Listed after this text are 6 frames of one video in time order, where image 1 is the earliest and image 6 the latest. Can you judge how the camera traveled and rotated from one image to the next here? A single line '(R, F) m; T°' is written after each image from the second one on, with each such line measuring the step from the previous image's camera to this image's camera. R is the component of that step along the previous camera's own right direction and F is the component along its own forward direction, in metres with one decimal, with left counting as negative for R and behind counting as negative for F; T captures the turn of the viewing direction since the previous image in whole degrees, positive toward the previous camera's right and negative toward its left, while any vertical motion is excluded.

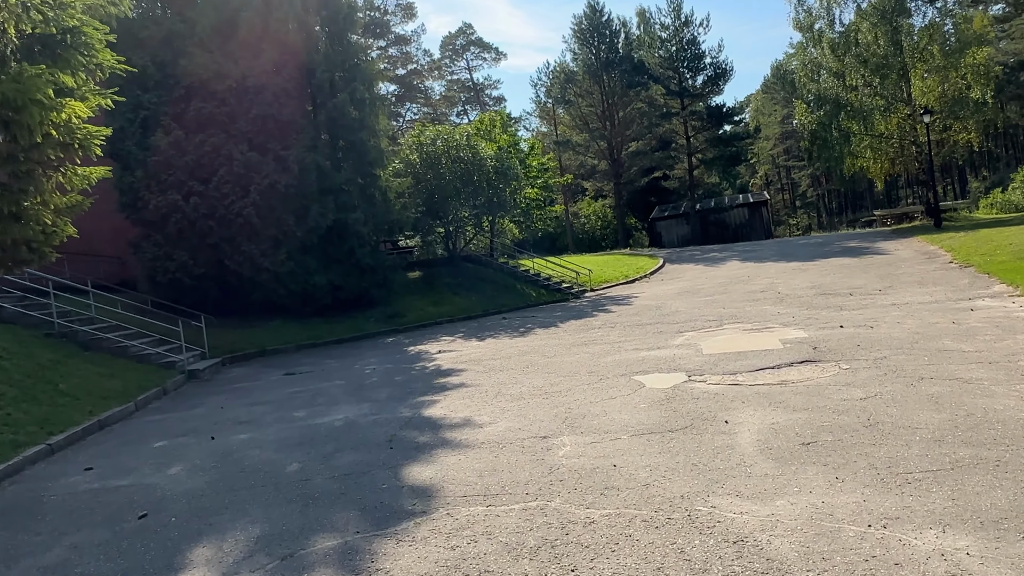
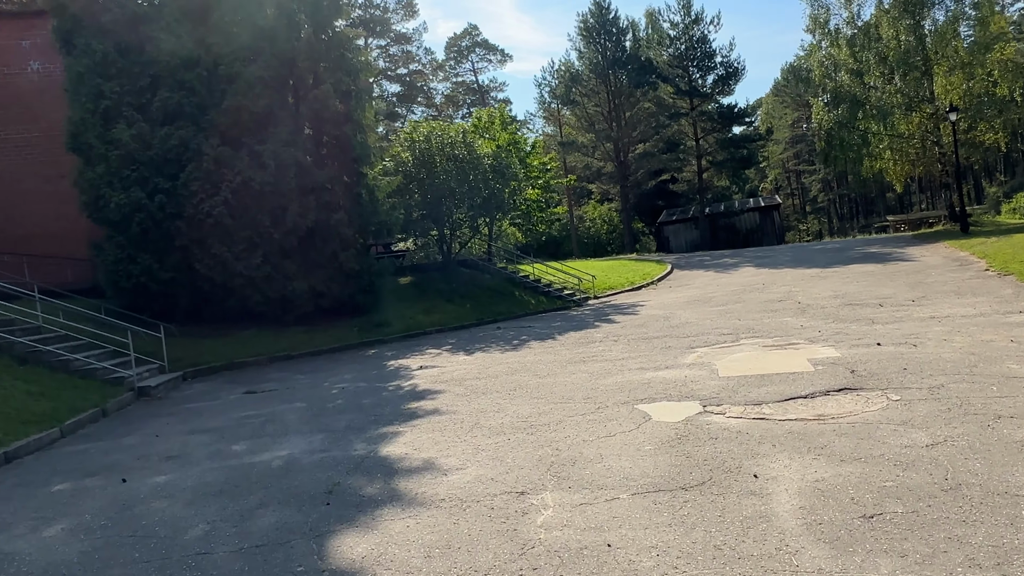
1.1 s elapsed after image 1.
(+0.3, +1.6) m; -1°
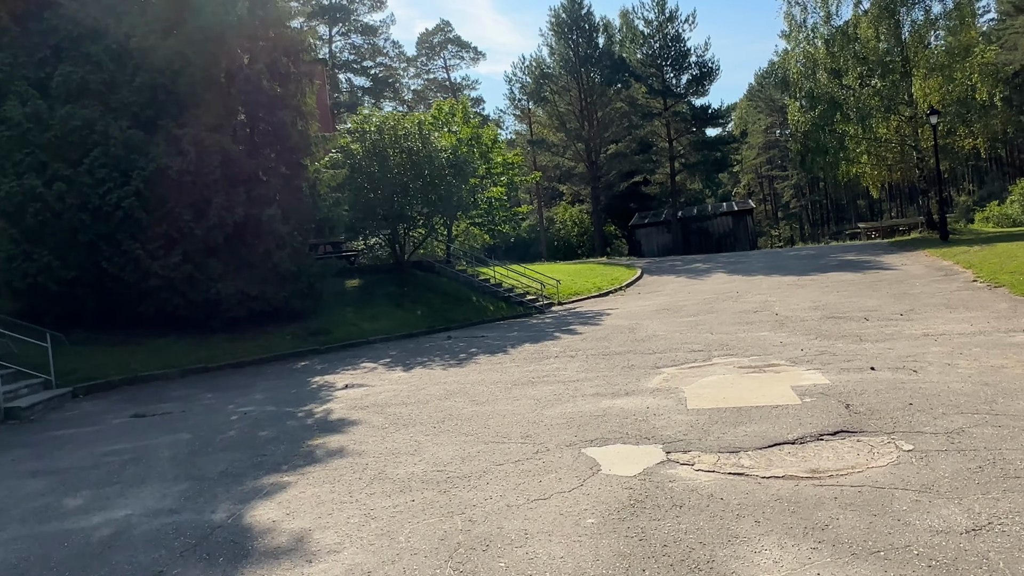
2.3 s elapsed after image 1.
(+0.6, +1.8) m; +2°
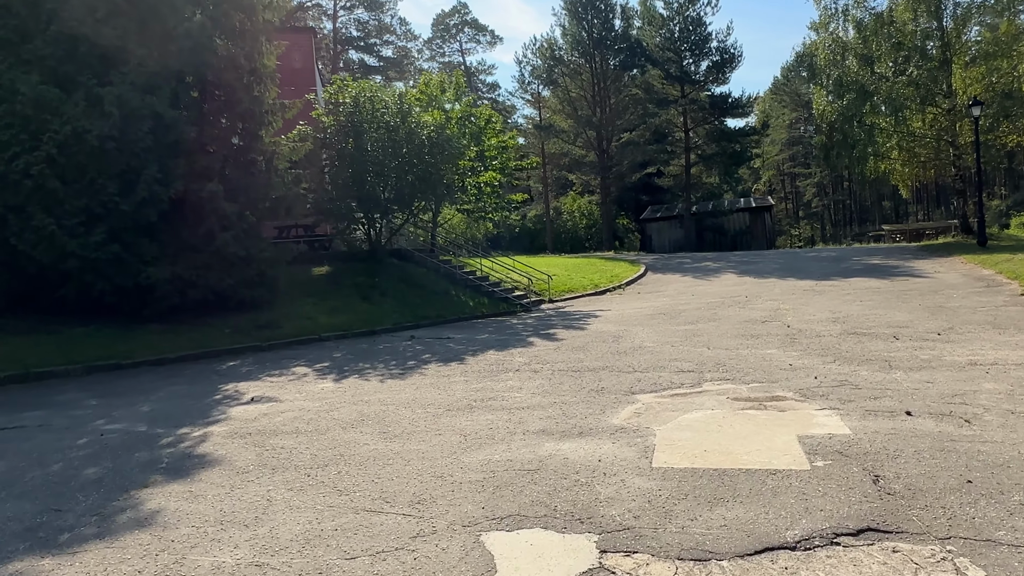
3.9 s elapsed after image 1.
(+1.0, +2.2) m; -1°
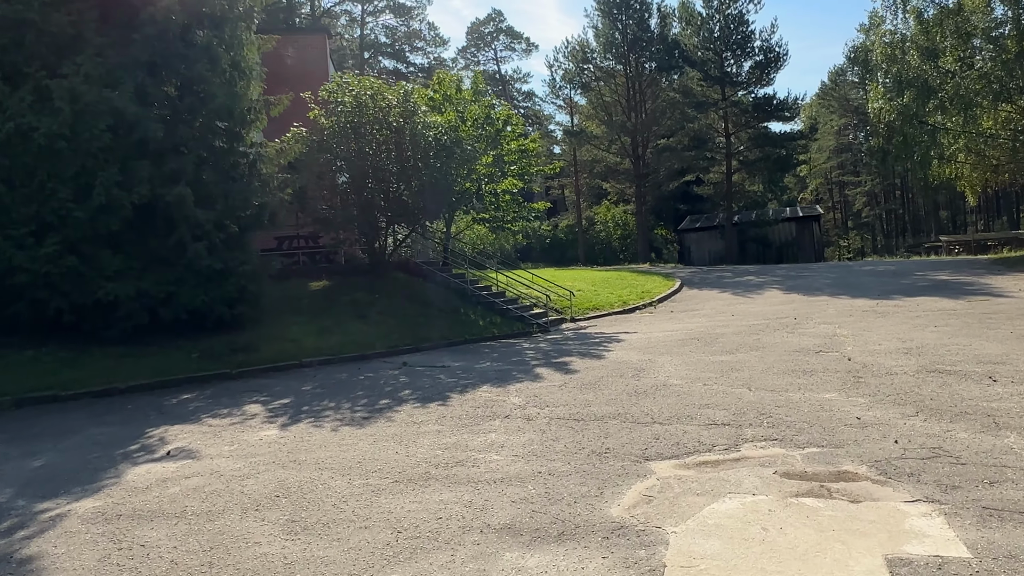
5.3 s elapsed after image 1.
(+0.6, +2.1) m; -3°
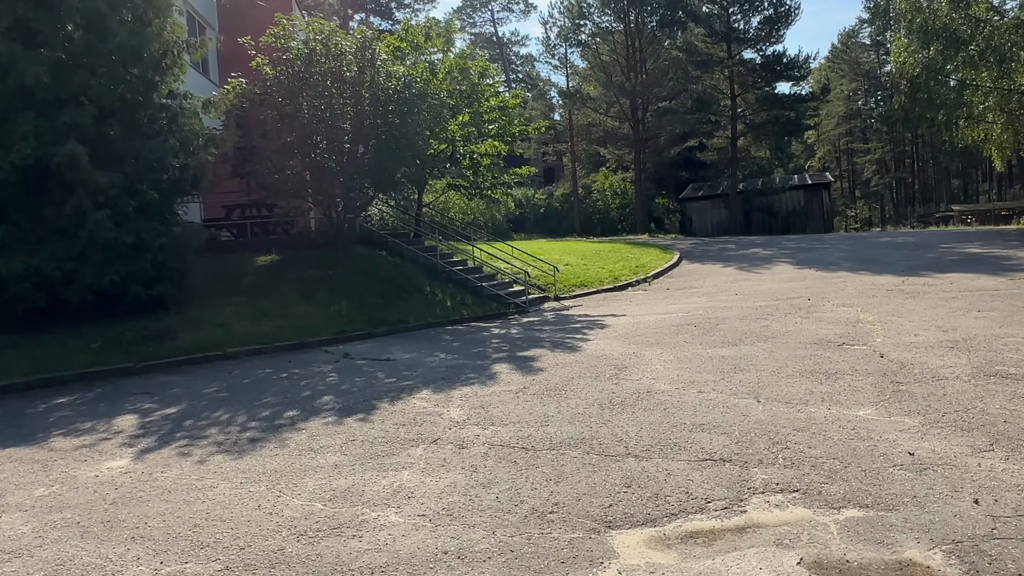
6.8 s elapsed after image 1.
(+0.7, +2.2) m; 0°
